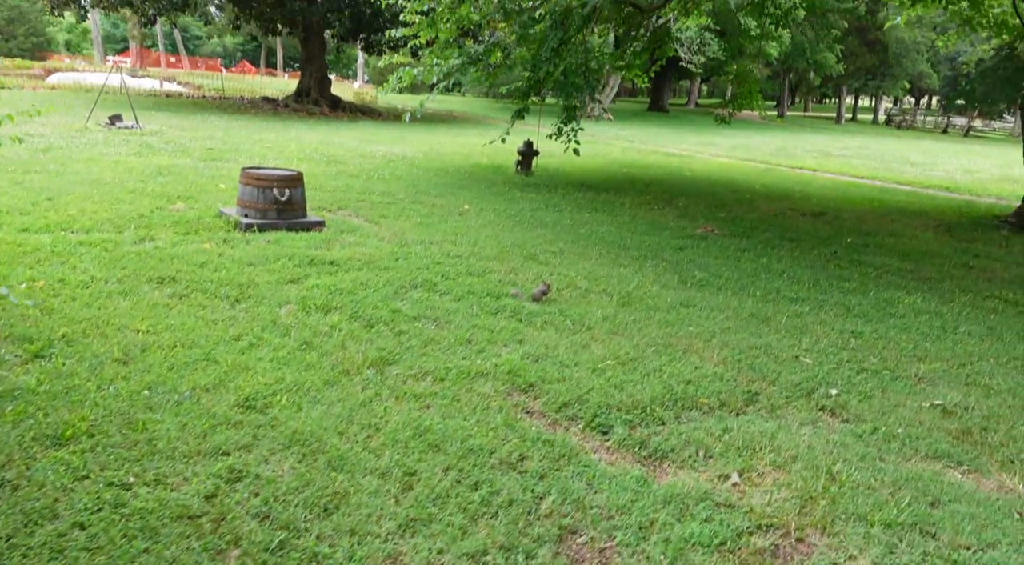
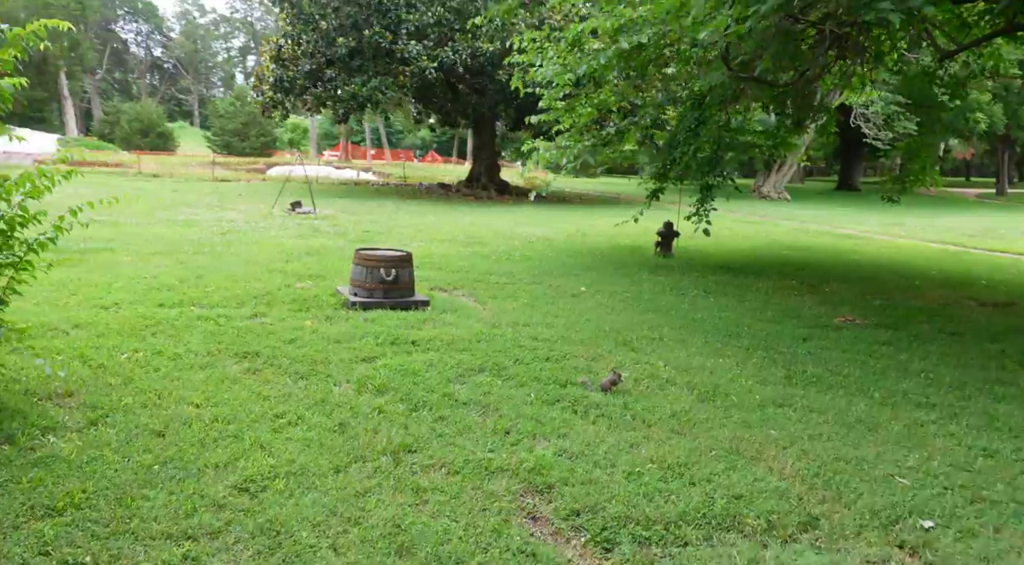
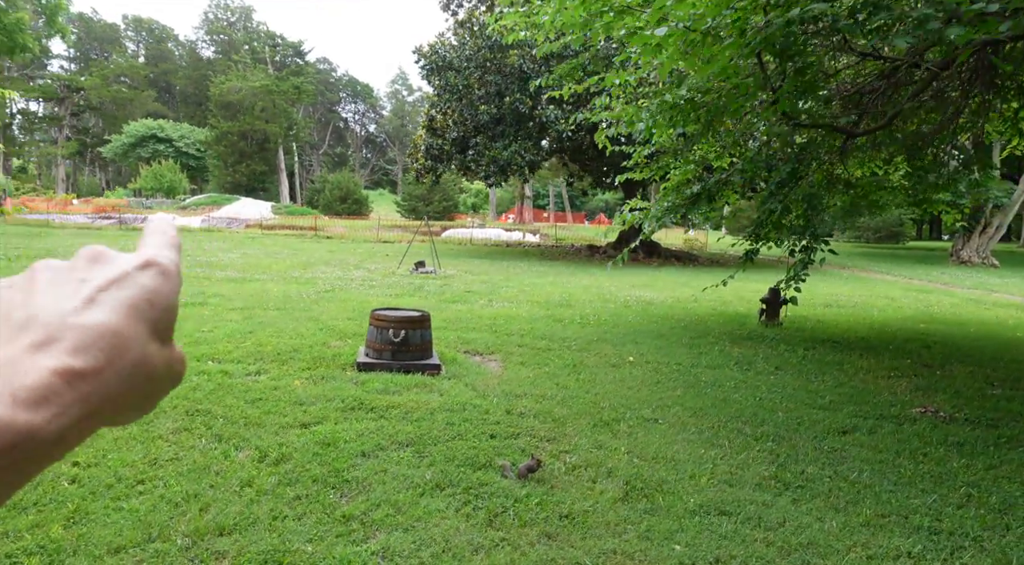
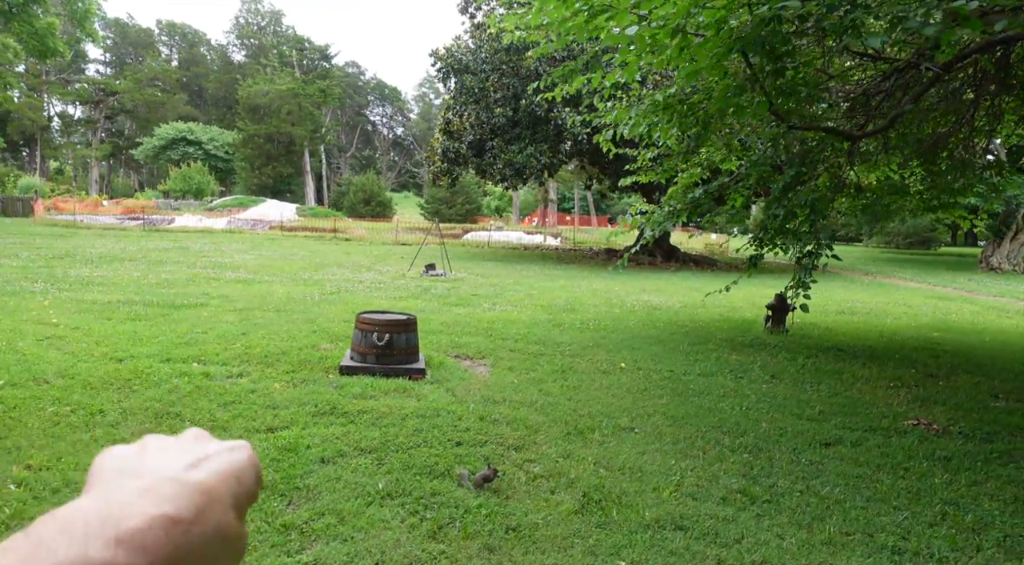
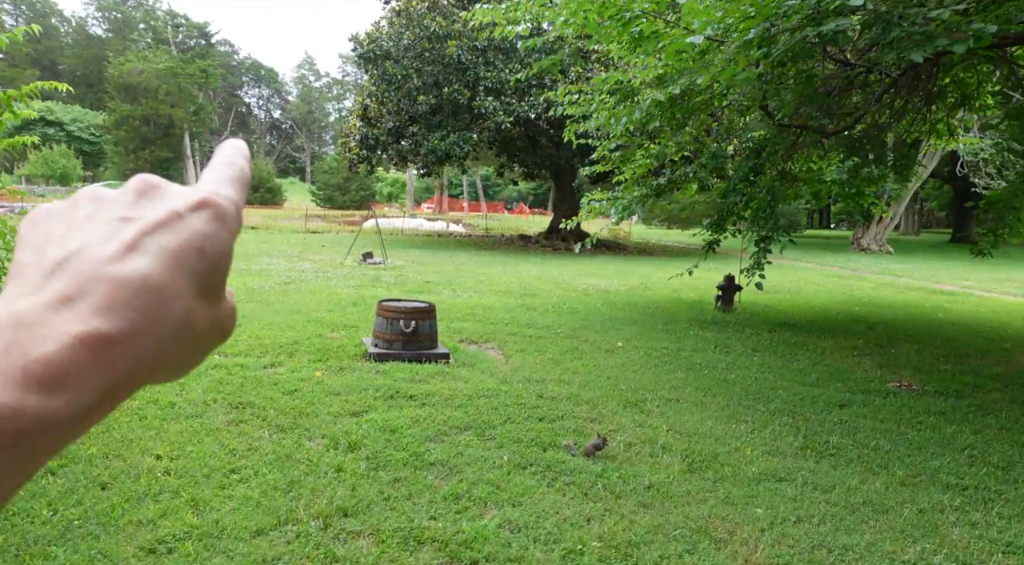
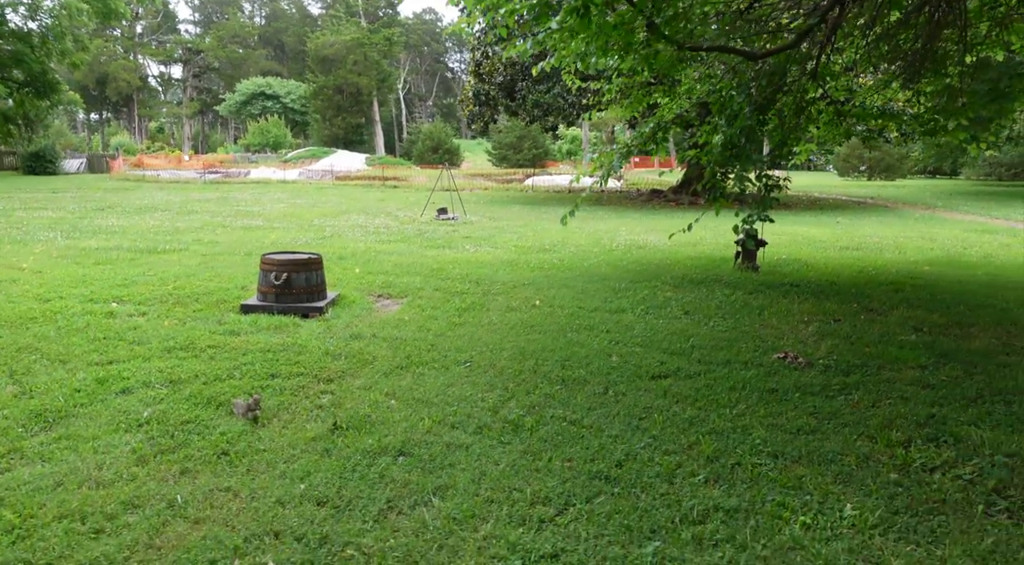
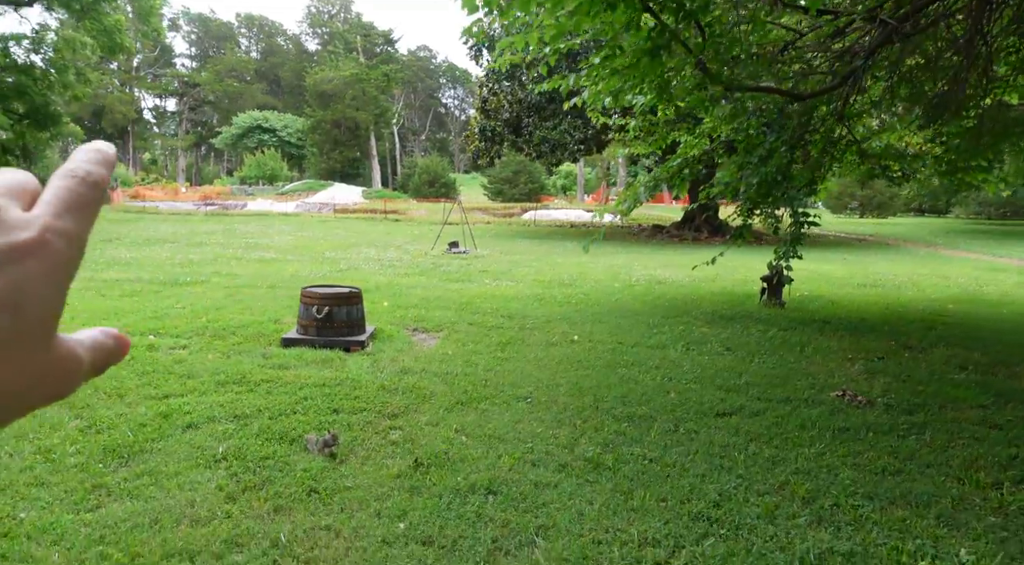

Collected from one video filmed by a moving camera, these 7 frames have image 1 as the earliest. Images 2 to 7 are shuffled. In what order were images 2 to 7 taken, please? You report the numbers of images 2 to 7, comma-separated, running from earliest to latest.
2, 5, 3, 4, 7, 6
